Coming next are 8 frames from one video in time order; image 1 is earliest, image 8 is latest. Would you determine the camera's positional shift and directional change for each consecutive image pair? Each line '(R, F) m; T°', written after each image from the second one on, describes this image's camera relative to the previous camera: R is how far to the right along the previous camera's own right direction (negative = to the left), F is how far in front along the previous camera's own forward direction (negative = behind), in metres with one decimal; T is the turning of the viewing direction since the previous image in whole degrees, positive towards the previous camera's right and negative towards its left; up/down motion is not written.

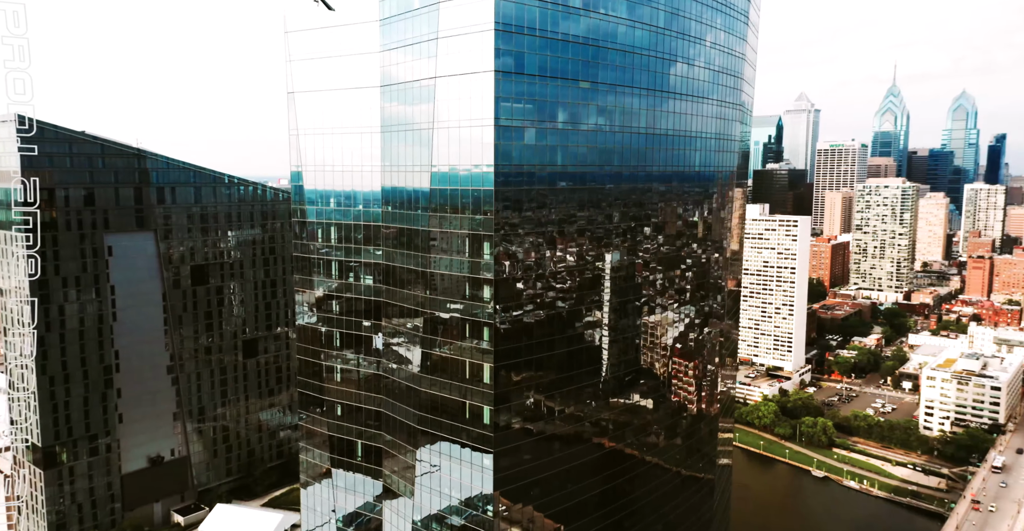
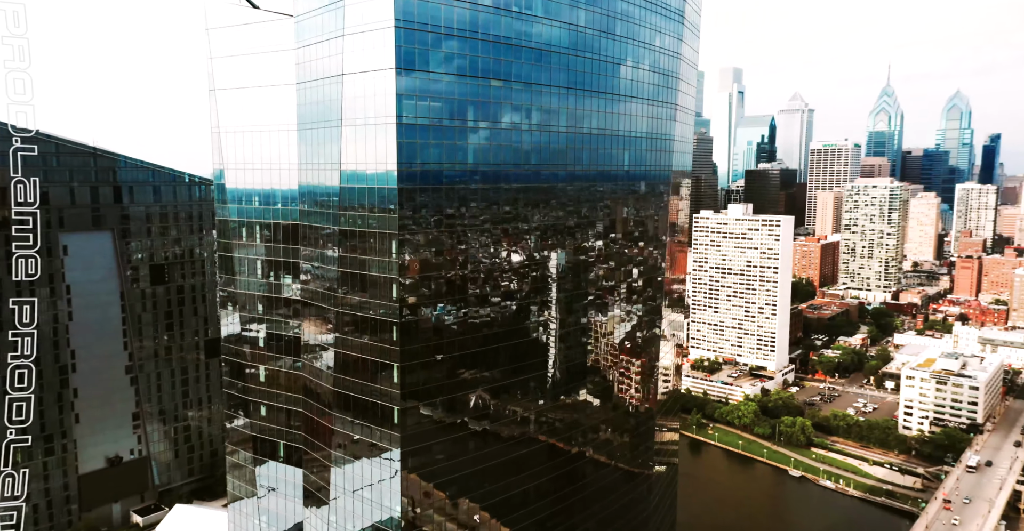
(+2.4, +0.1) m; 0°
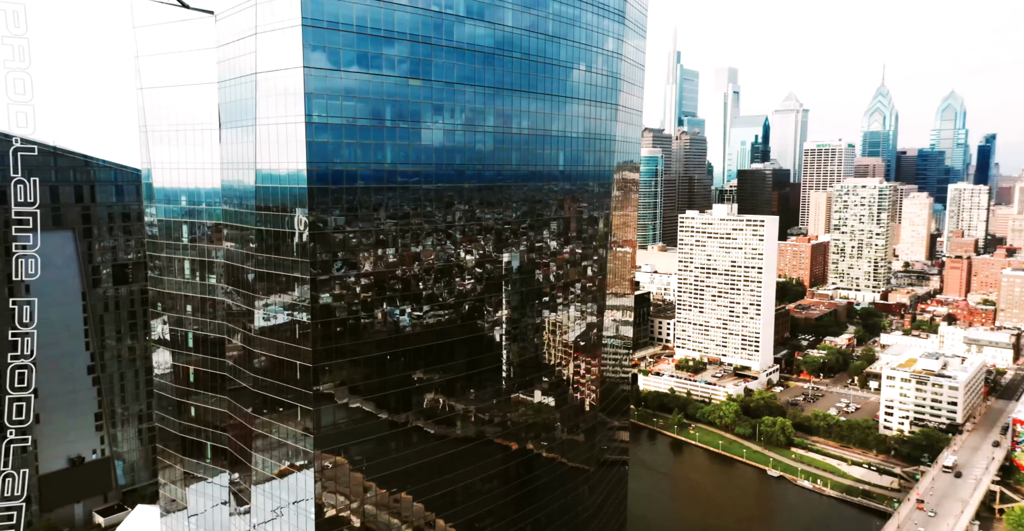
(+2.2, +0.1) m; 0°
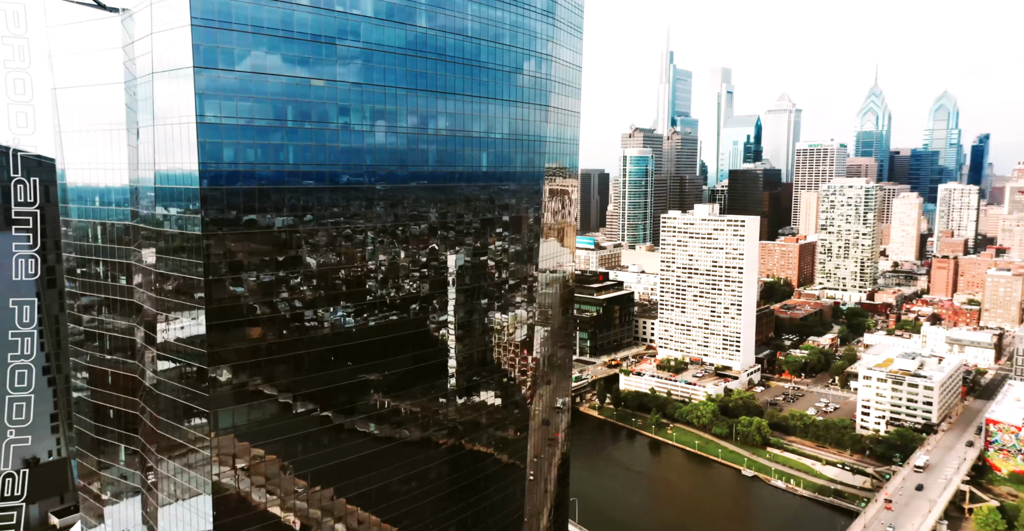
(+2.6, 0.0) m; 0°
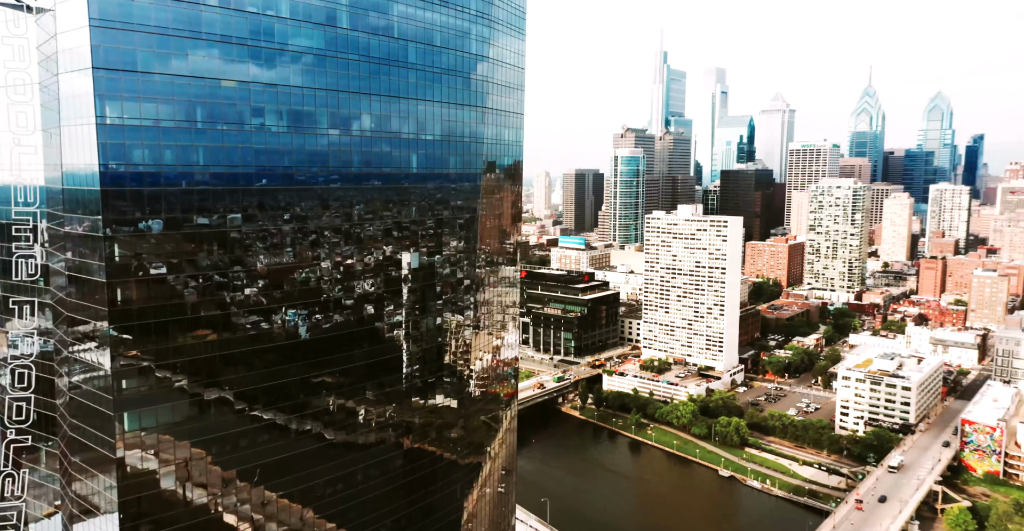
(+2.4, 0.0) m; 0°
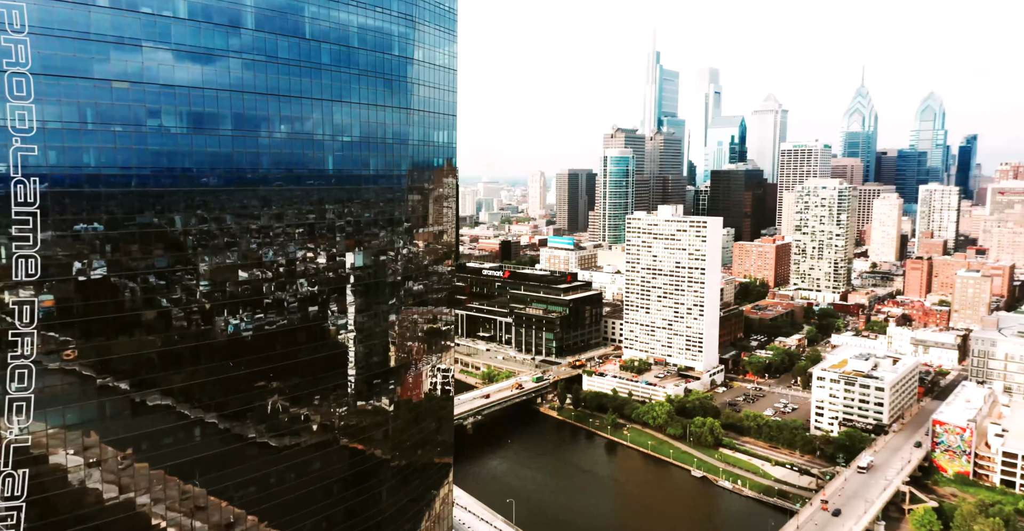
(+2.8, 0.0) m; 0°
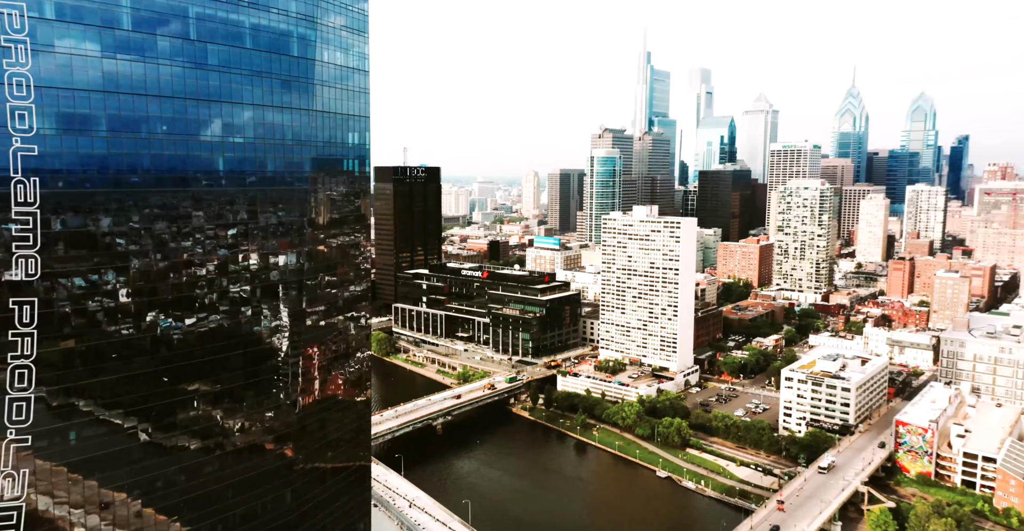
(+3.7, 0.0) m; 0°
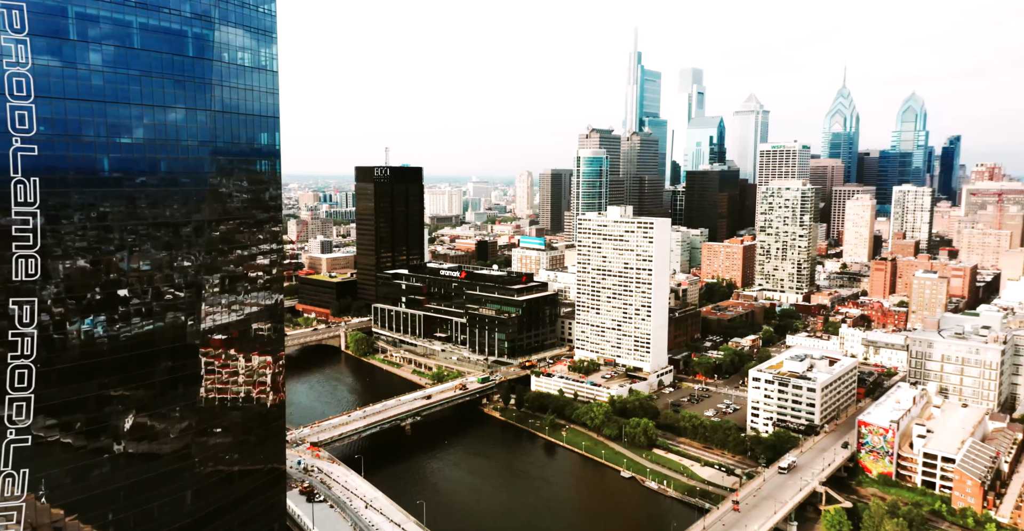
(+3.8, 0.0) m; 0°
